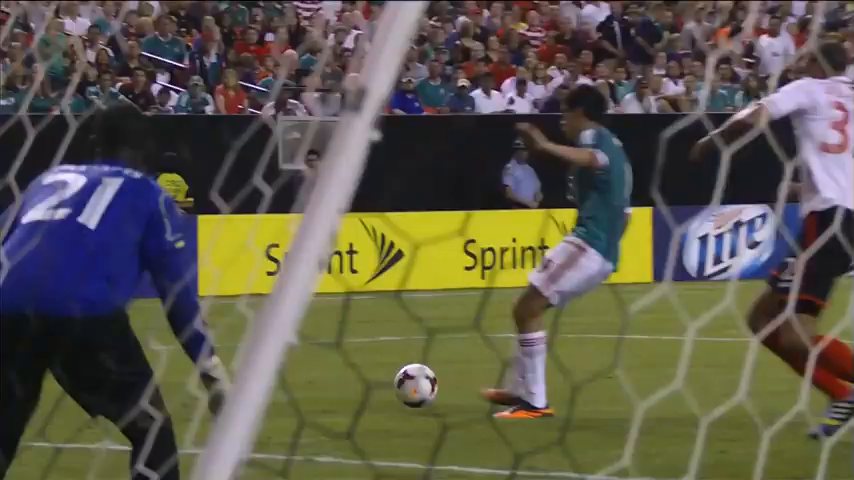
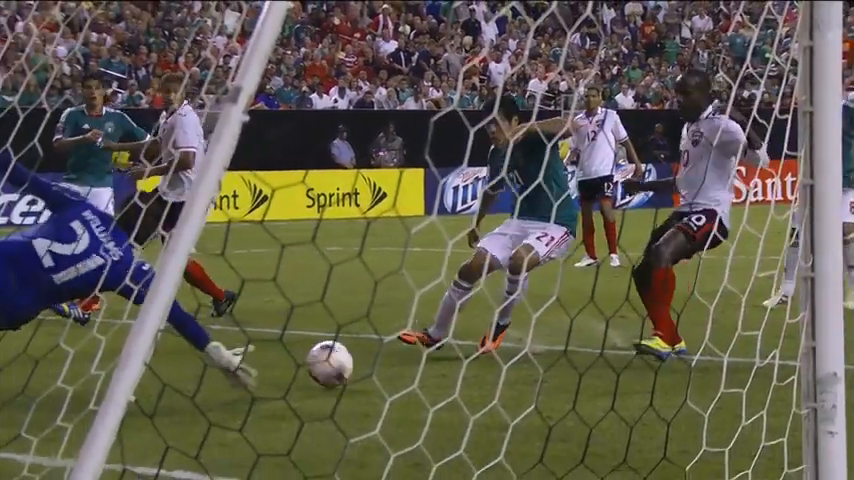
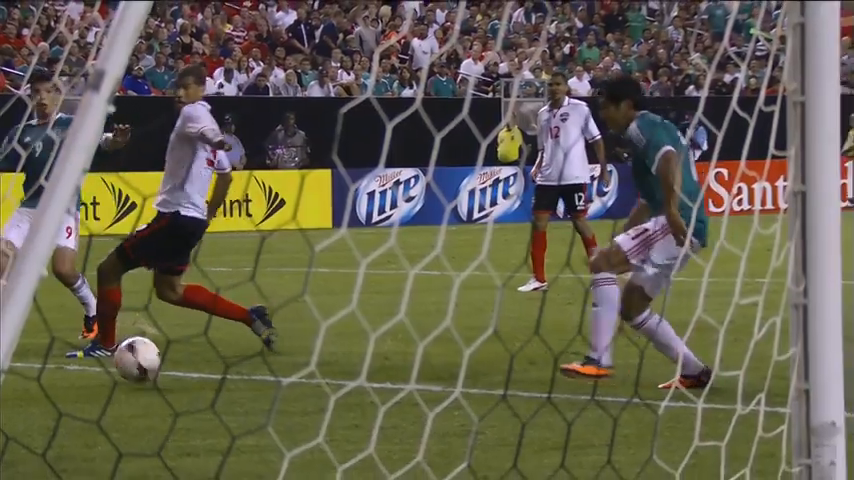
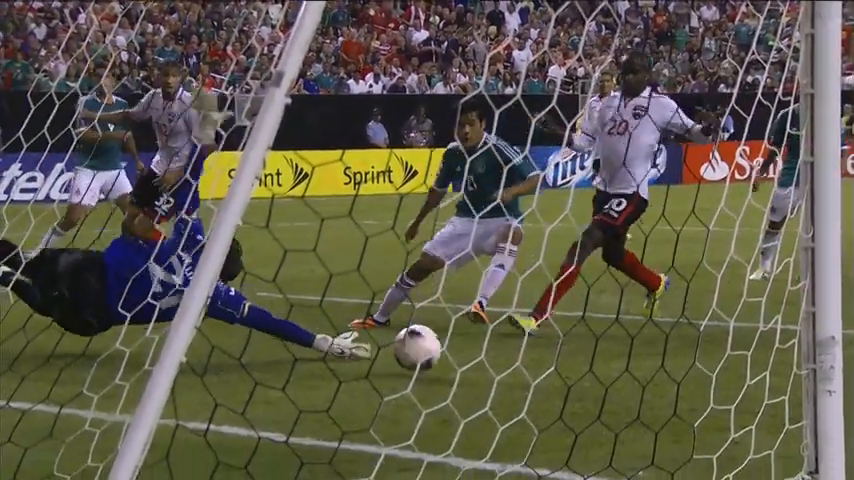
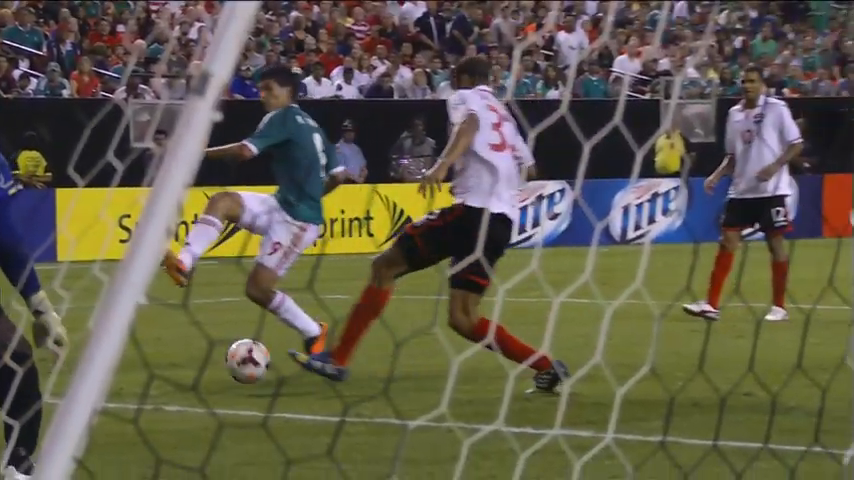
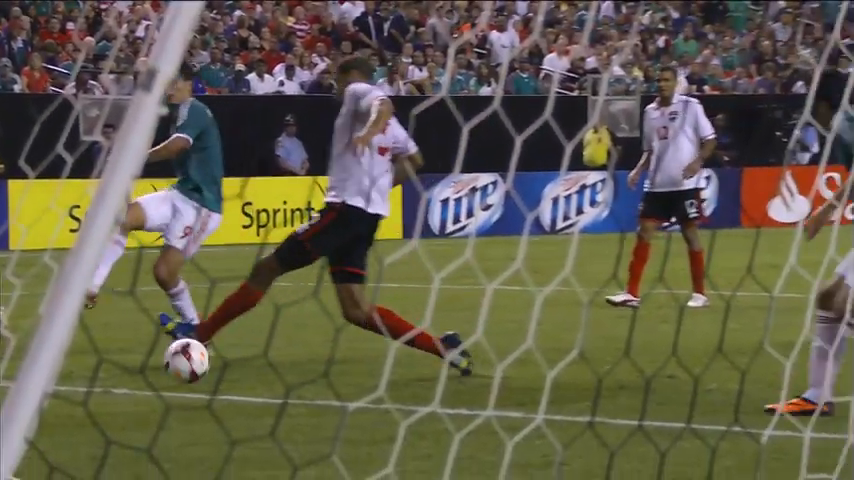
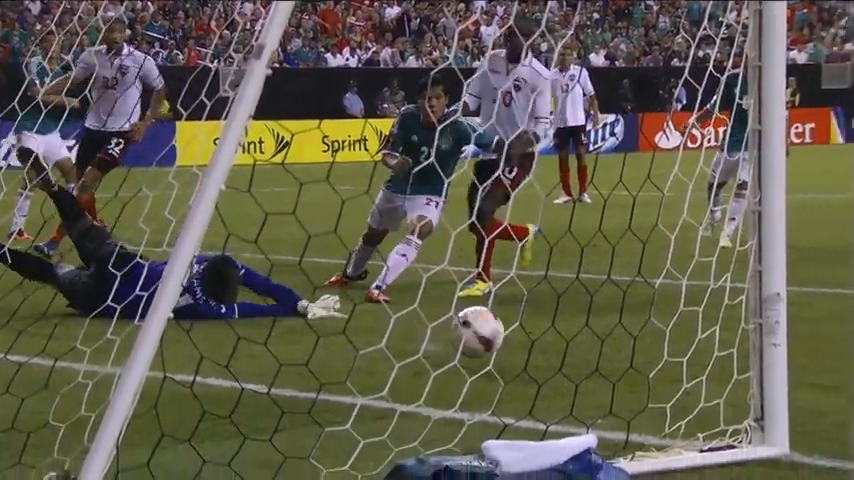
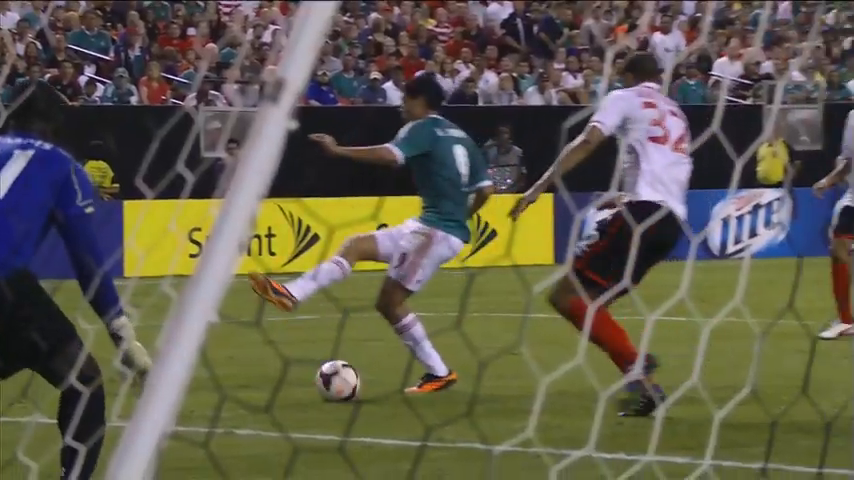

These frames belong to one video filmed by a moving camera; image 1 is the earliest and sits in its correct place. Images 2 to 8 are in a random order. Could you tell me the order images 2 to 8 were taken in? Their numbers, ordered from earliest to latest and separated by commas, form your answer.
8, 5, 6, 3, 2, 4, 7
